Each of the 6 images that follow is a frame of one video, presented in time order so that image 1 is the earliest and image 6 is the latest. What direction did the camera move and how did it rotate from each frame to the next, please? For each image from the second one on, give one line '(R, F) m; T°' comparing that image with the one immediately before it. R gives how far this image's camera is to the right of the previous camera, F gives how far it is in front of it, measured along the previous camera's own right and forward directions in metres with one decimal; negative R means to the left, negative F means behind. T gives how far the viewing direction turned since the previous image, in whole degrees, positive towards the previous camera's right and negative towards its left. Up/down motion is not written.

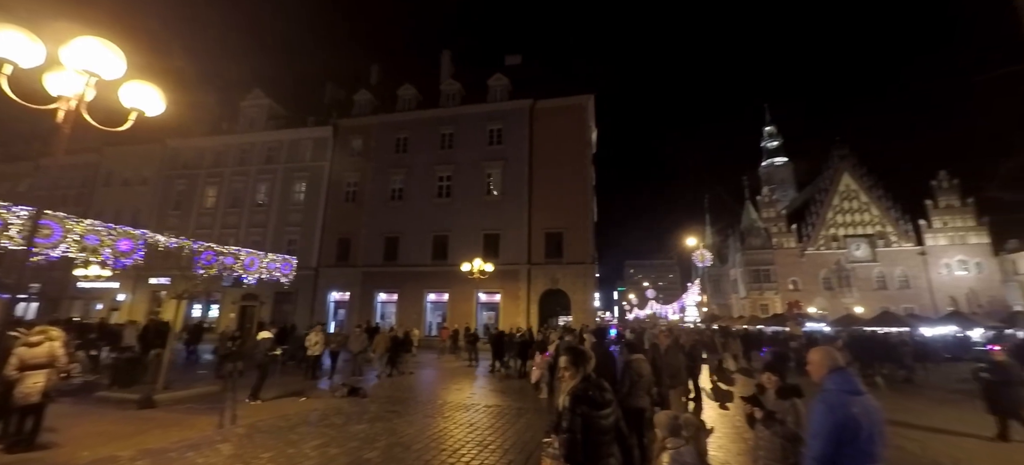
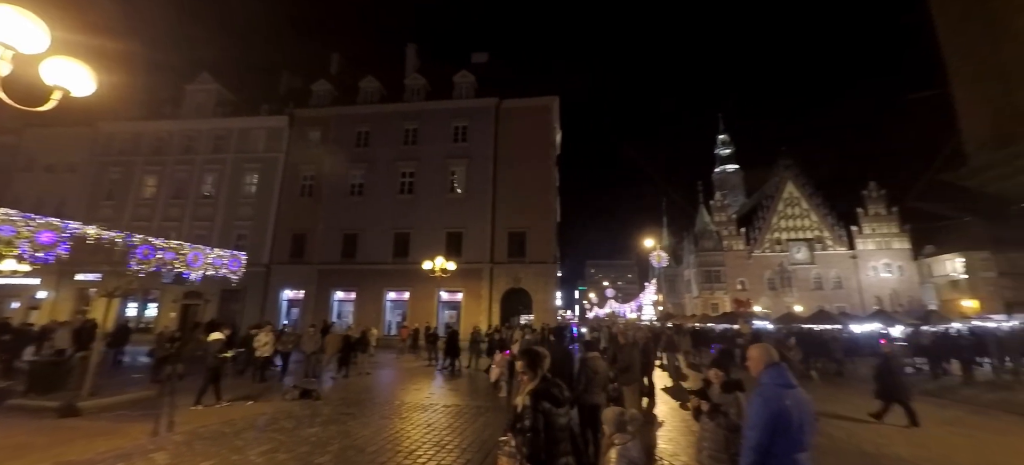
(0.0, 0.0) m; +5°
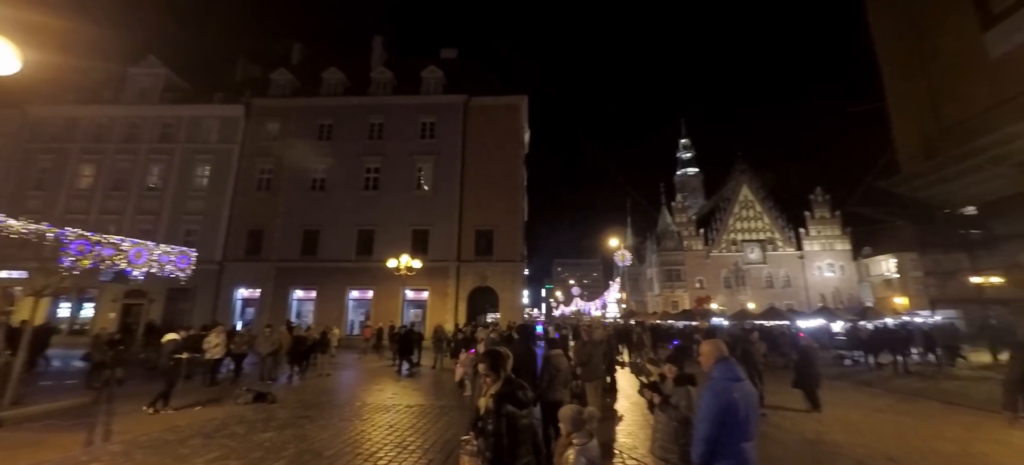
(0.0, 0.0) m; +5°
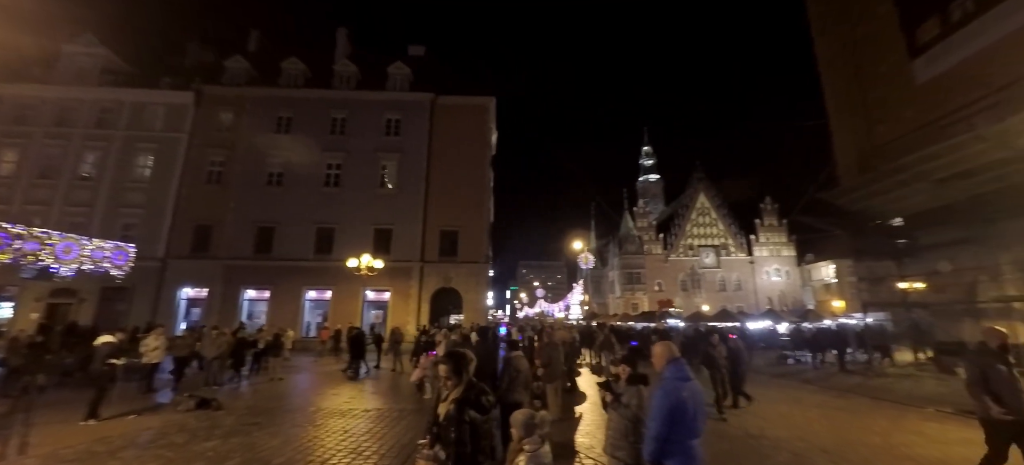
(0.0, 0.0) m; +5°
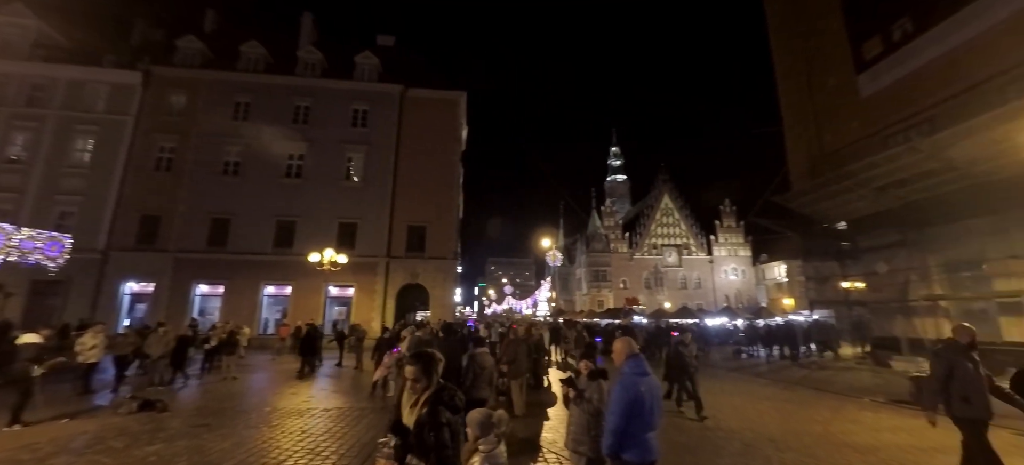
(0.0, 0.0) m; +4°
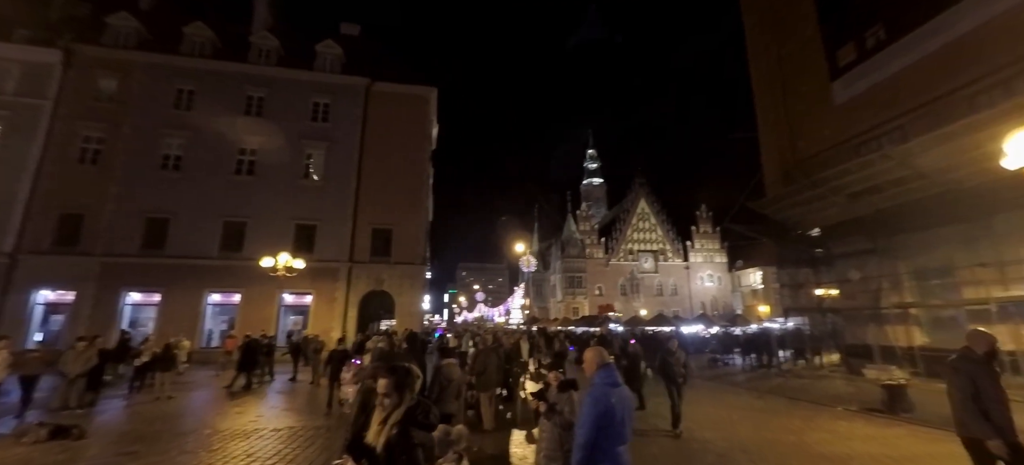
(+0.3, +2.7) m; +4°
